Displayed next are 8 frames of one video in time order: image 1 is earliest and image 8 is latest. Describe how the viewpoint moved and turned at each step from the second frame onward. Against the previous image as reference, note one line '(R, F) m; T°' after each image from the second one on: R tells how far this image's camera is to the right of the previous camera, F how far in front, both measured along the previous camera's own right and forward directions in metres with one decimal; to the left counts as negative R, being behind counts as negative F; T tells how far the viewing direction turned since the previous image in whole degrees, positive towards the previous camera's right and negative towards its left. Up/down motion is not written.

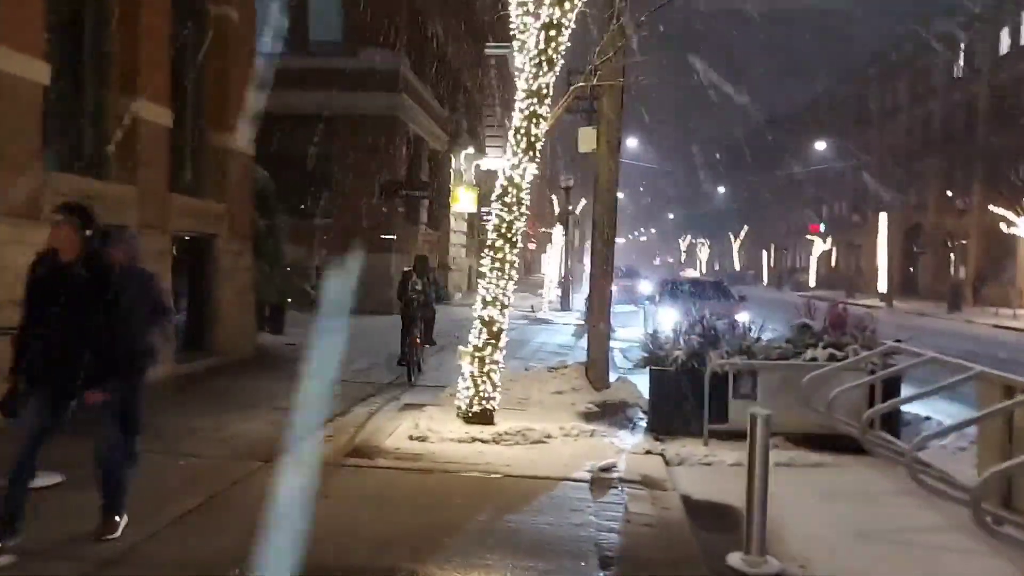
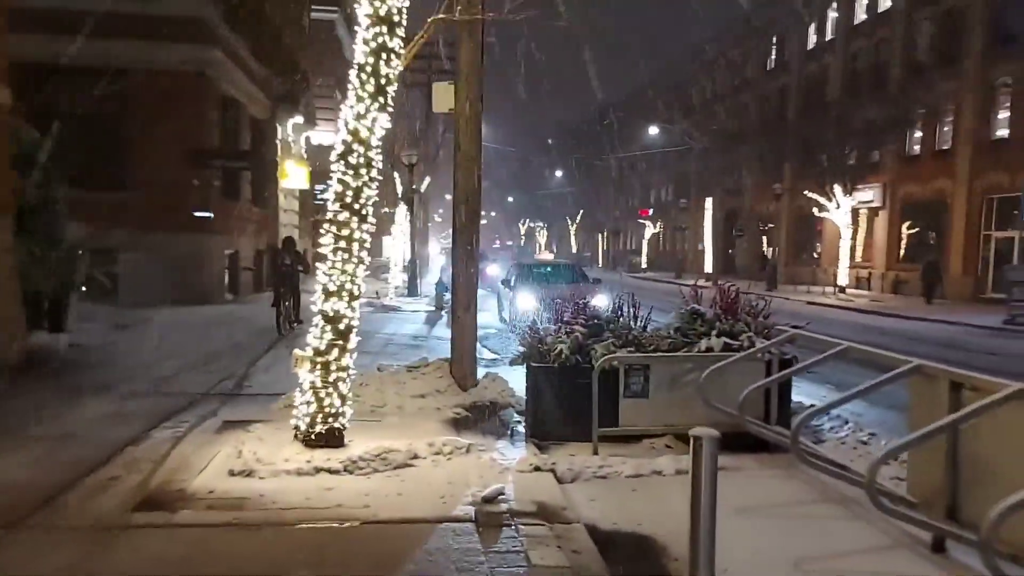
(-0.1, +1.7) m; +12°
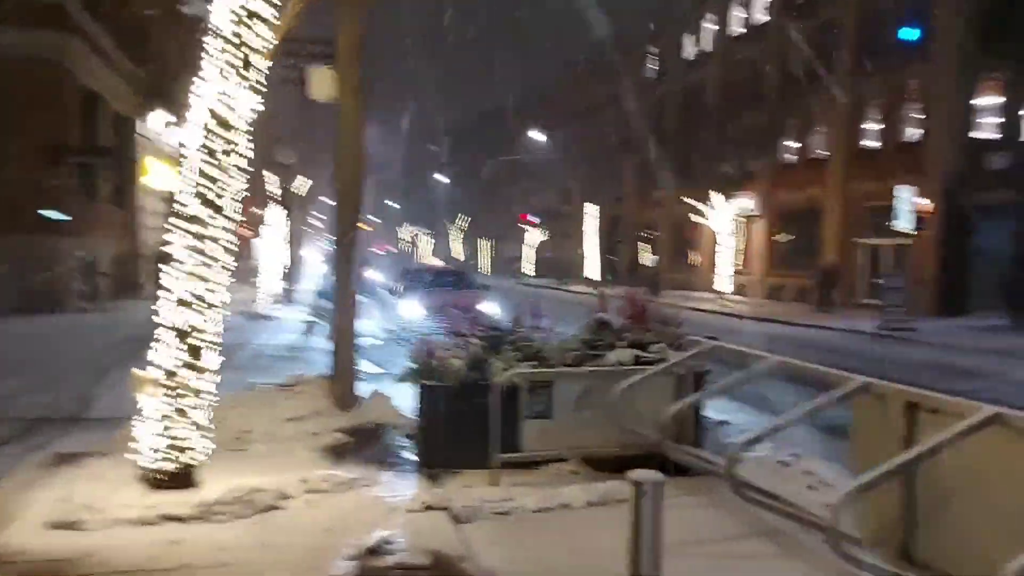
(0.0, +0.9) m; +8°
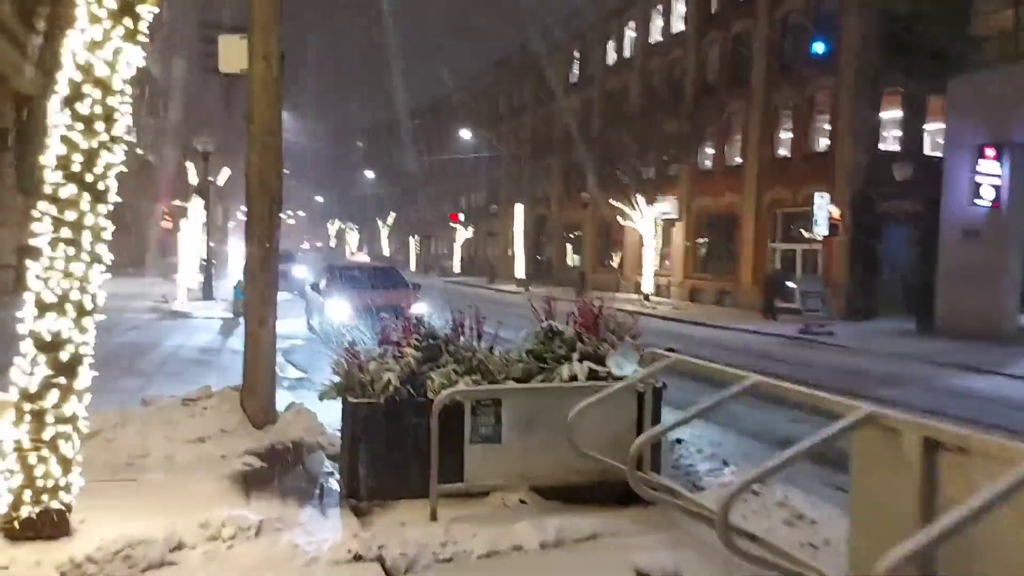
(-0.1, +0.9) m; +5°
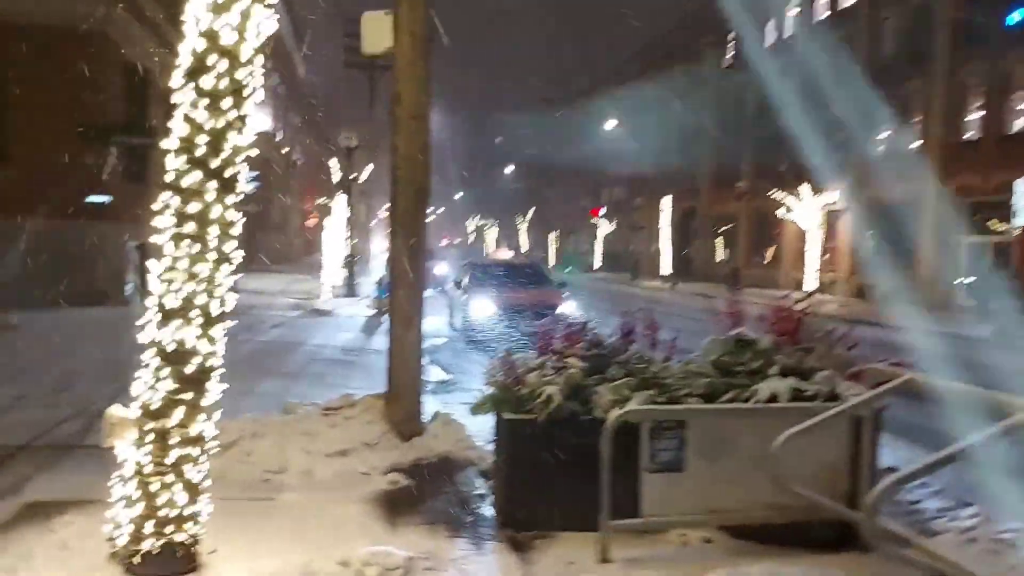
(-0.3, +0.9) m; -10°
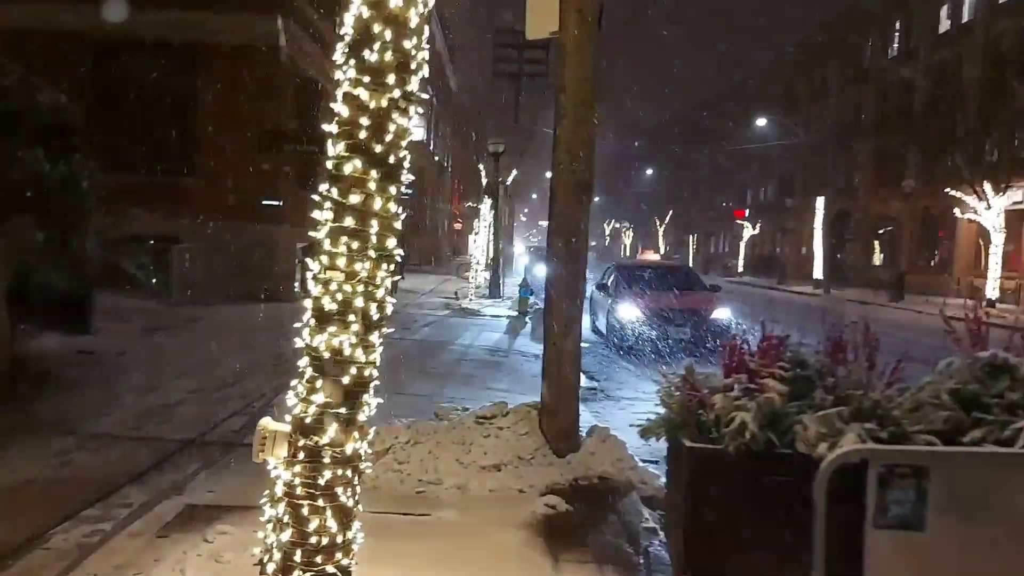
(-0.3, +0.6) m; -10°
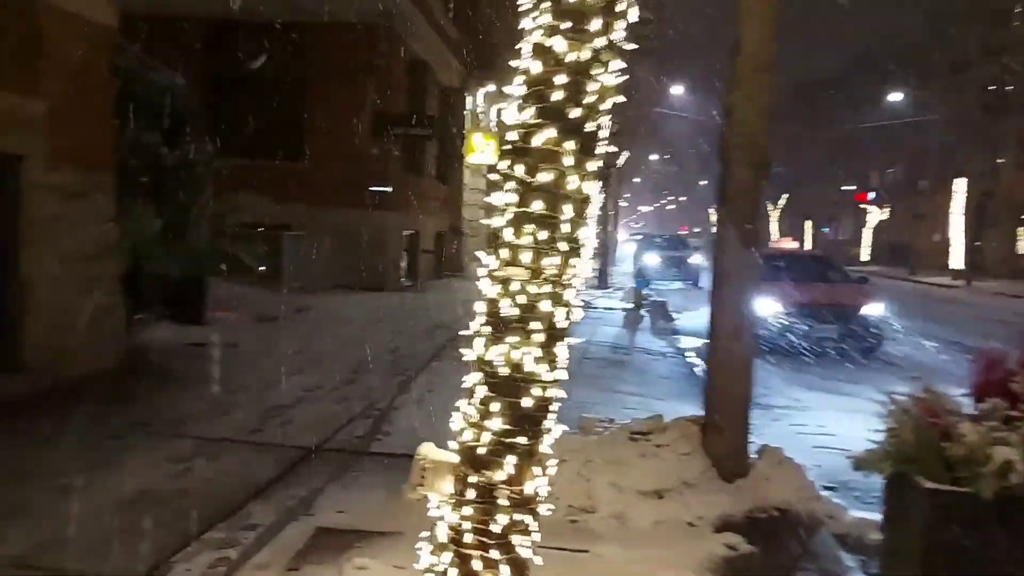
(-0.5, +0.8) m; -7°
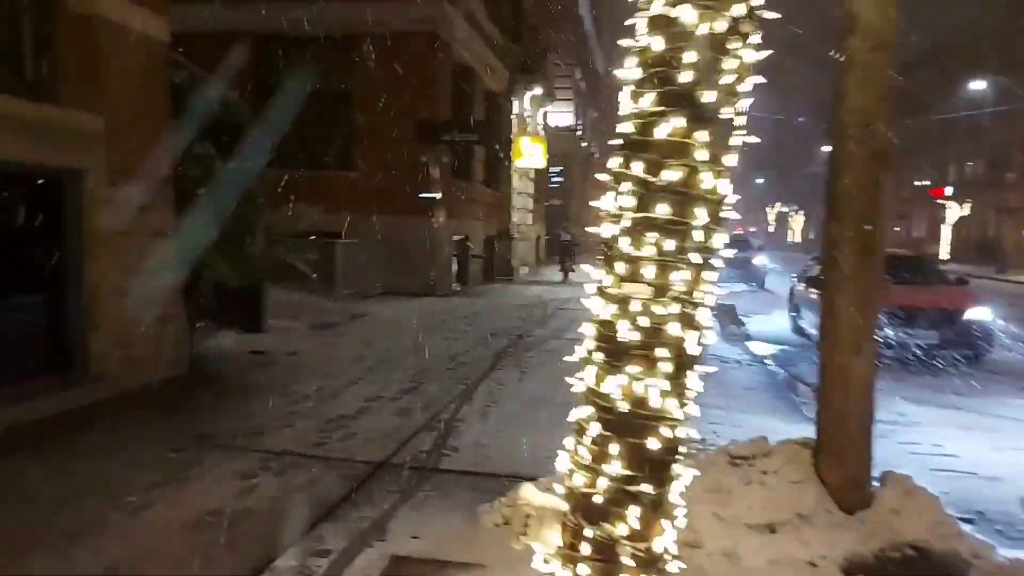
(-0.3, +0.6) m; -4°
